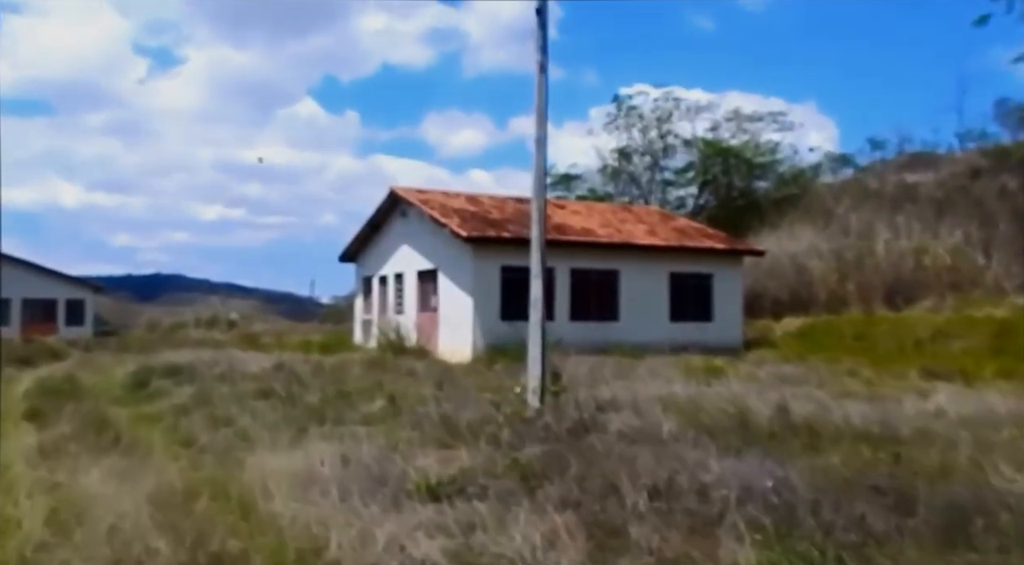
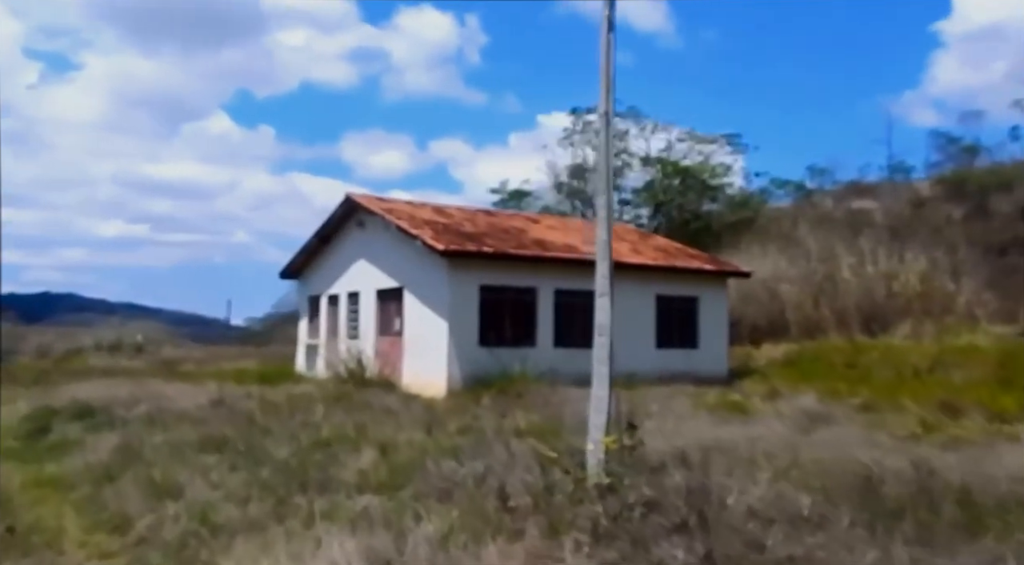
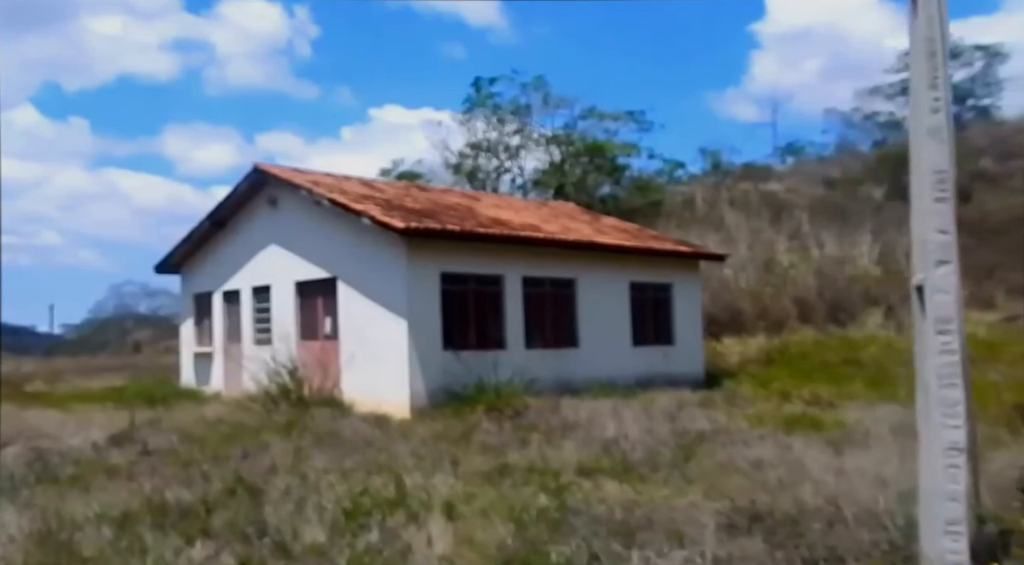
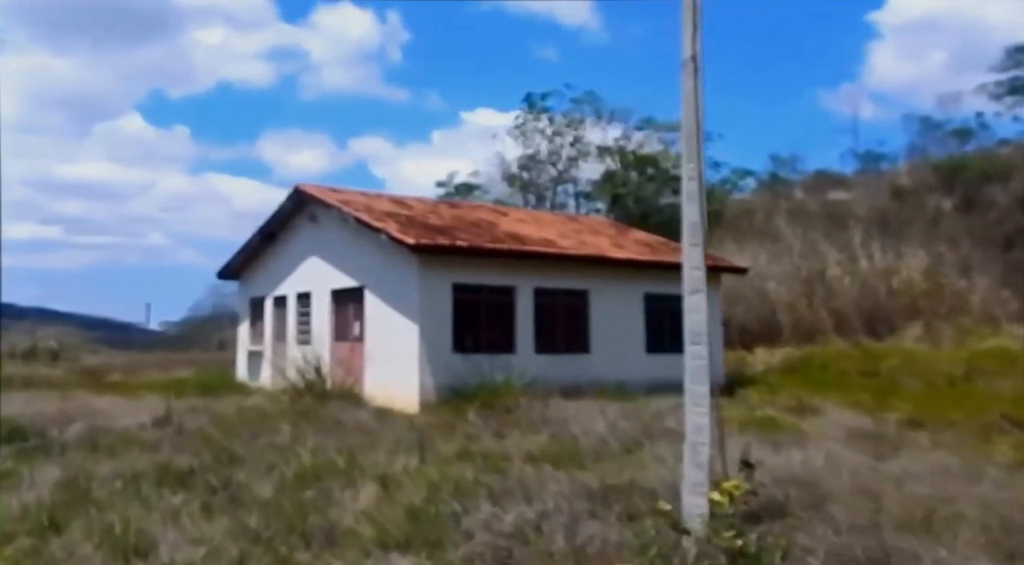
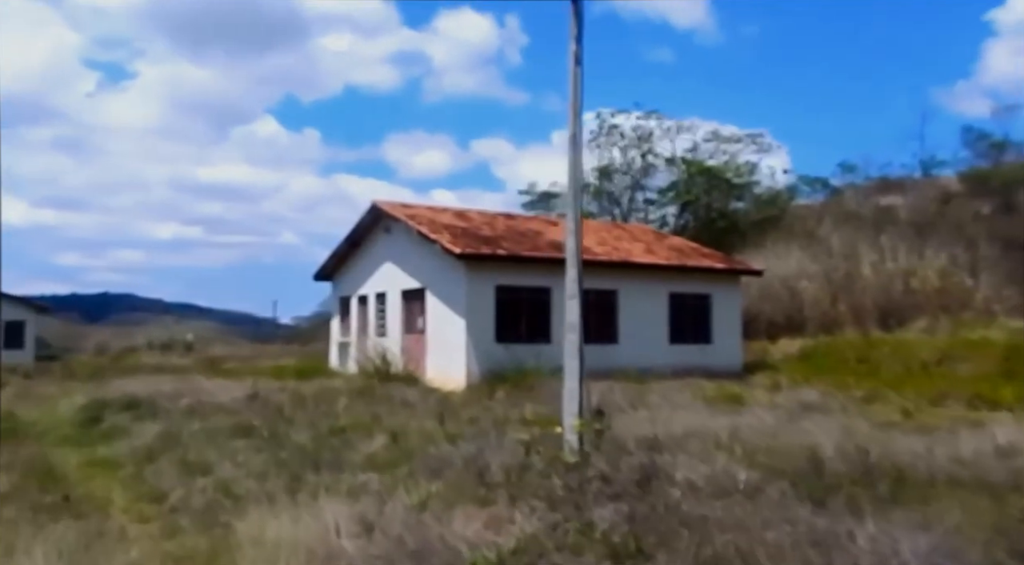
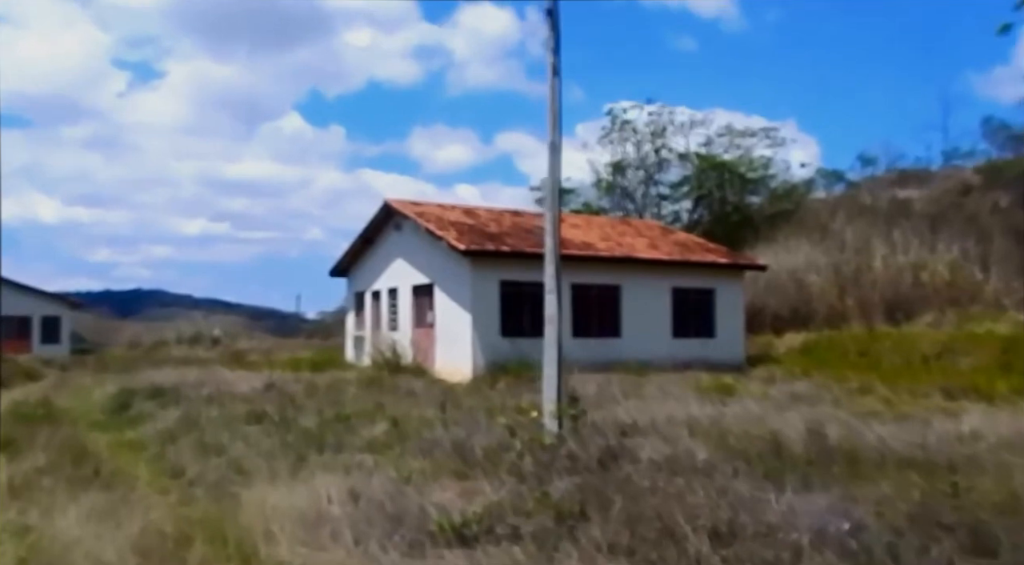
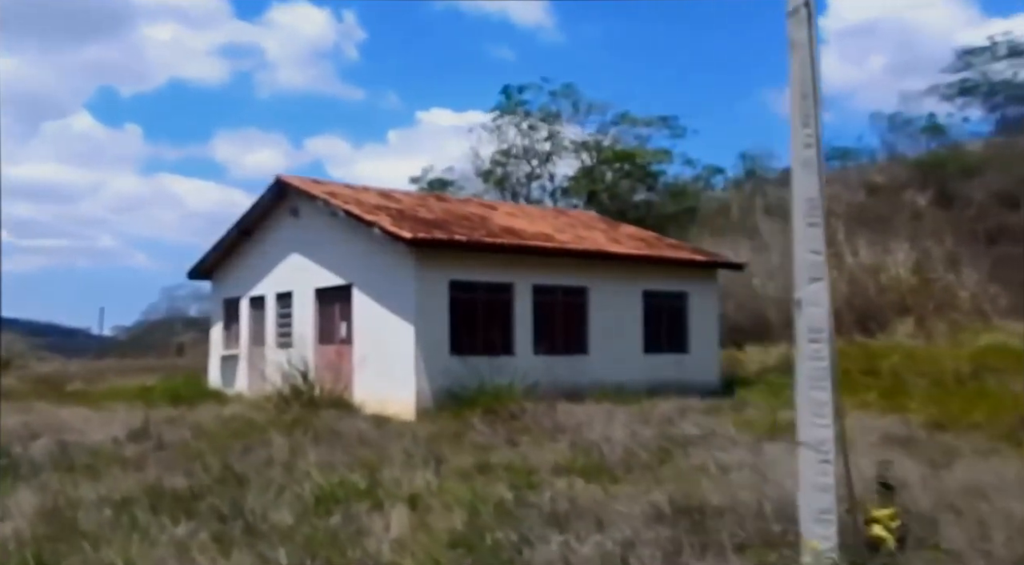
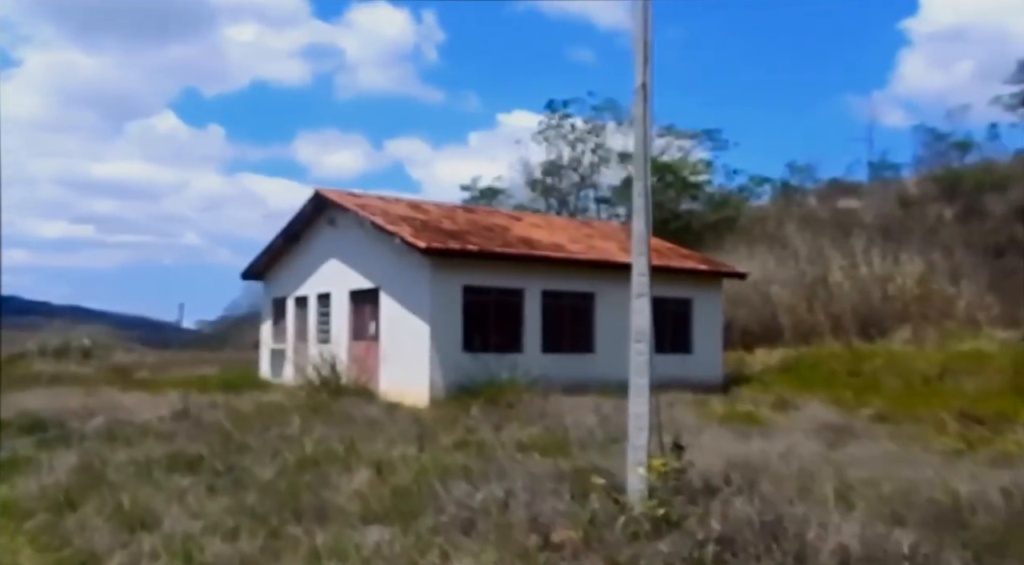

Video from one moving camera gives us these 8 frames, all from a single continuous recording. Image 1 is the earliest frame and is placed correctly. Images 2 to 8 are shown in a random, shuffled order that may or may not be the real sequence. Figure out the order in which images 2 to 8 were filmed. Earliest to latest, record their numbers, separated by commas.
6, 5, 2, 8, 4, 7, 3
